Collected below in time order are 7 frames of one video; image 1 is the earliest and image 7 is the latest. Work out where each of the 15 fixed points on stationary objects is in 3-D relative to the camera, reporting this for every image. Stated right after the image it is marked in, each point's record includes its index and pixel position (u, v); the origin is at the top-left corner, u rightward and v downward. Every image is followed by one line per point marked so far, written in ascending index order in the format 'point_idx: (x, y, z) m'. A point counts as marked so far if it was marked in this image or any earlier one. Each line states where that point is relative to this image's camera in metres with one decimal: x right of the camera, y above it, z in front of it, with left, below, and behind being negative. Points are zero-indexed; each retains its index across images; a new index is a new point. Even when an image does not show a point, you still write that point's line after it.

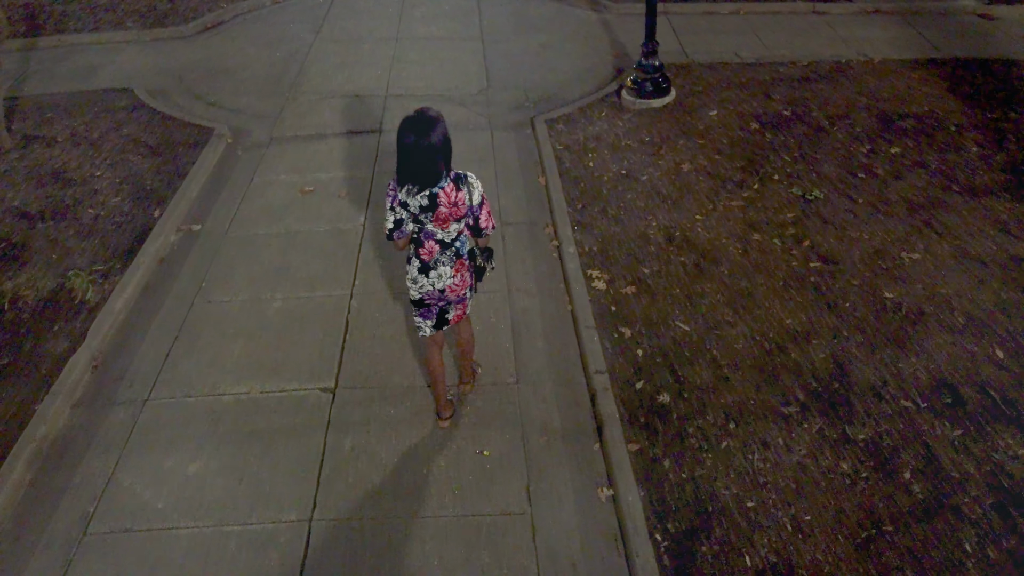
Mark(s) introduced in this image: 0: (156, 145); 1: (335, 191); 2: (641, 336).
0: (-2.8, +1.1, +7.4) m
1: (-1.3, +0.7, +6.7) m
2: (+0.7, -0.2, +4.9) m
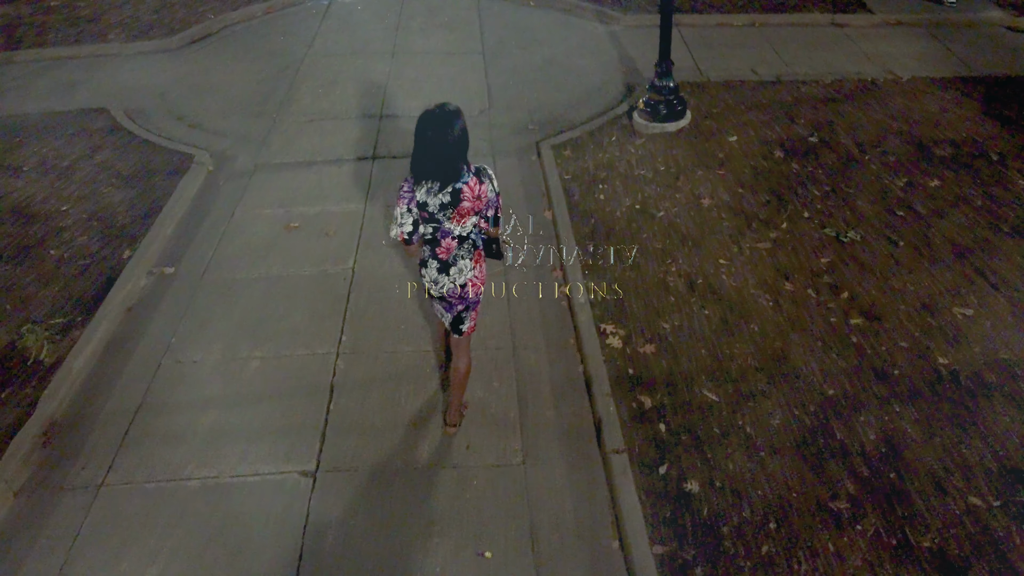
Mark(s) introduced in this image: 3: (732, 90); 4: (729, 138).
0: (-2.8, +0.8, +6.9) m
1: (-1.3, +0.4, +6.2) m
2: (+0.7, -0.5, +4.3) m
3: (+1.9, +1.7, +8.1) m
4: (+1.6, +1.1, +7.0) m
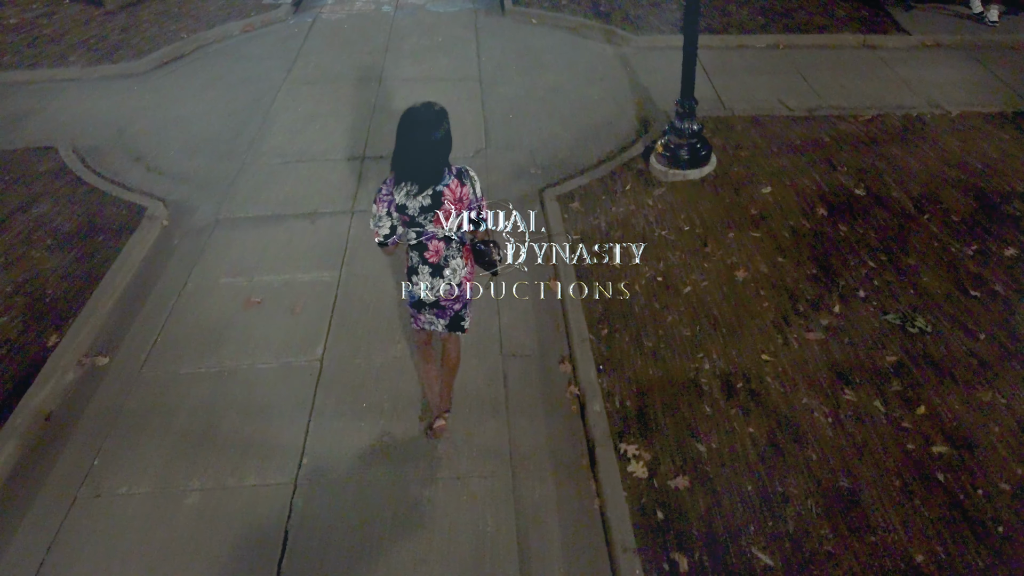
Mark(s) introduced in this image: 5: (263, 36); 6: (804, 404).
0: (-2.8, +0.4, +5.9) m
1: (-1.3, -0.1, +5.3) m
2: (+0.7, -1.0, +3.4) m
3: (+1.9, +1.2, +7.2) m
4: (+1.6, +0.7, +6.1) m
5: (-2.7, +2.7, +10.1) m
6: (+1.3, -0.5, +4.1) m
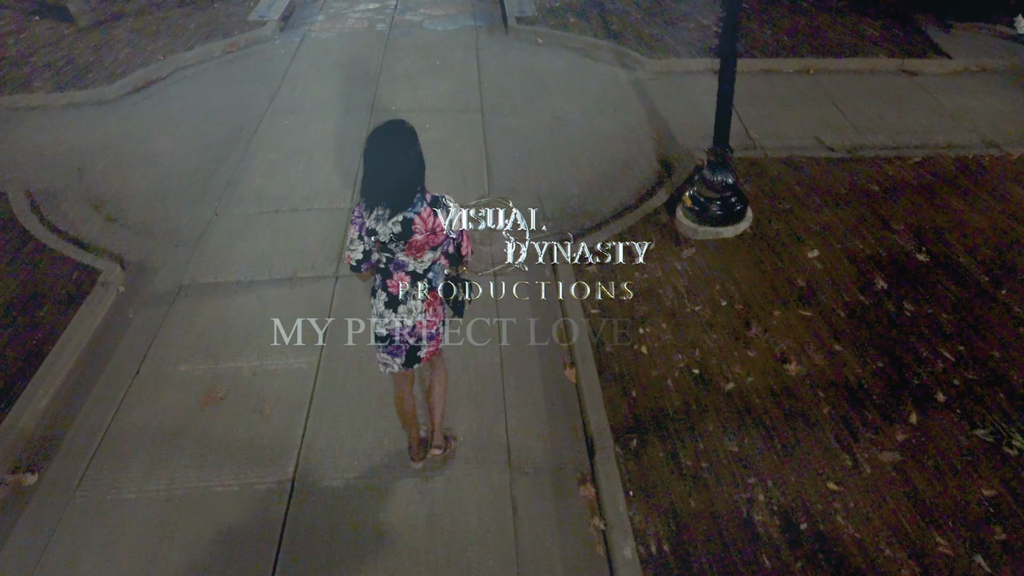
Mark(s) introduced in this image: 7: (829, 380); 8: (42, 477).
0: (-2.8, -0.1, +5.1) m
1: (-1.2, -0.5, +4.5) m
2: (+0.7, -1.5, +2.6) m
3: (+2.0, +0.8, +6.4) m
4: (+1.7, +0.2, +5.3) m
5: (-2.6, +2.3, +9.3) m
6: (+1.3, -1.0, +3.3) m
7: (+1.4, -0.4, +4.2) m
8: (-2.0, -0.8, +4.0) m
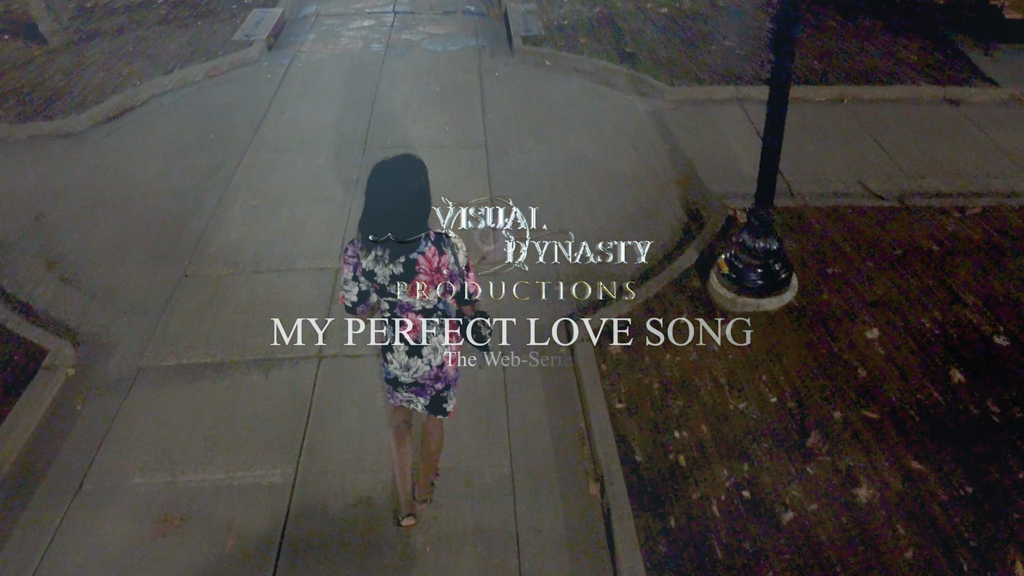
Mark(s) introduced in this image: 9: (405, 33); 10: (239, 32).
0: (-2.7, -0.5, +4.4) m
1: (-1.2, -0.9, +3.7) m
2: (+0.8, -1.9, +1.9) m
3: (+2.0, +0.4, +5.6) m
4: (+1.7, -0.2, +4.6) m
5: (-2.6, +1.9, +8.5) m
6: (+1.4, -1.4, +2.6) m
7: (+1.5, -0.8, +3.5) m
8: (-1.9, -1.2, +3.3) m
9: (-1.1, +2.7, +9.8) m
10: (-2.8, +2.6, +9.7) m
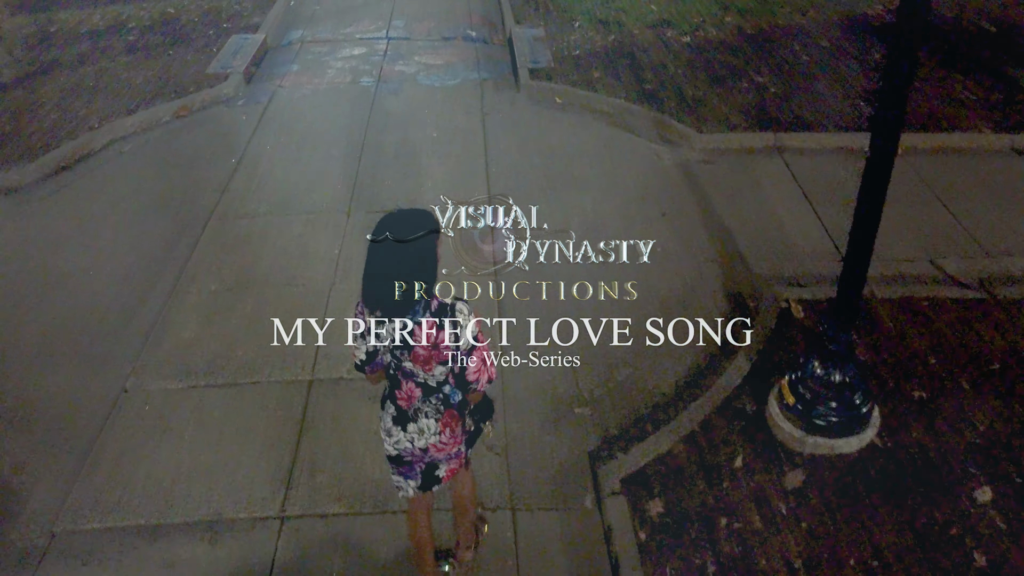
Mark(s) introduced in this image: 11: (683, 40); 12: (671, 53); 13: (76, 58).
0: (-2.7, -1.1, +3.4) m
1: (-1.1, -1.5, +2.8) m
2: (+0.8, -2.5, +0.9) m
3: (+2.1, -0.2, +4.7) m
4: (+1.8, -0.8, +3.6) m
5: (-2.5, +1.3, +7.6) m
6: (+1.4, -2.0, +1.6) m
7: (+1.5, -1.4, +2.5) m
8: (-1.9, -1.8, +2.3) m
9: (-1.1, +2.1, +8.8) m
10: (-2.8, +2.1, +8.7) m
11: (+1.6, +2.3, +8.8) m
12: (+1.4, +2.2, +8.5) m
13: (-4.1, +2.2, +8.8) m
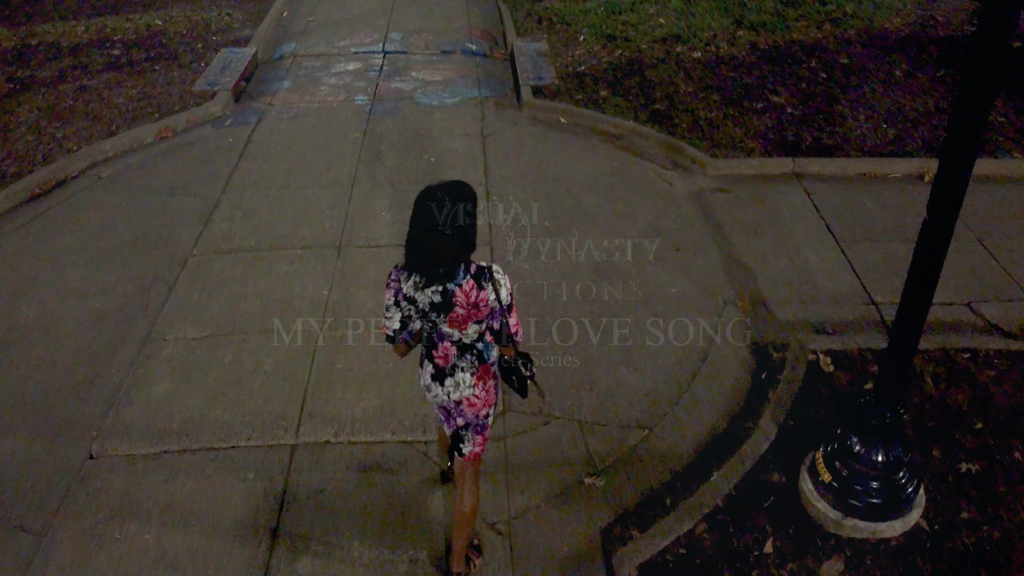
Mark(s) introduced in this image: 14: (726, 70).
0: (-2.6, -1.3, +3.0) m
1: (-1.1, -1.7, +2.3) m
2: (+0.8, -2.7, +0.5) m
3: (+2.1, -0.4, +4.3) m
4: (+1.8, -1.0, +3.2) m
5: (-2.5, +1.1, +7.2) m
6: (+1.4, -2.2, +1.2) m
7: (+1.5, -1.7, +2.1) m
8: (-1.9, -2.0, +1.9) m
9: (-1.1, +1.9, +8.4) m
10: (-2.8, +1.8, +8.3) m
11: (+1.6, +2.1, +8.4) m
12: (+1.5, +1.9, +8.1) m
13: (-4.1, +1.9, +8.4) m
14: (+1.8, +1.9, +8.0) m
